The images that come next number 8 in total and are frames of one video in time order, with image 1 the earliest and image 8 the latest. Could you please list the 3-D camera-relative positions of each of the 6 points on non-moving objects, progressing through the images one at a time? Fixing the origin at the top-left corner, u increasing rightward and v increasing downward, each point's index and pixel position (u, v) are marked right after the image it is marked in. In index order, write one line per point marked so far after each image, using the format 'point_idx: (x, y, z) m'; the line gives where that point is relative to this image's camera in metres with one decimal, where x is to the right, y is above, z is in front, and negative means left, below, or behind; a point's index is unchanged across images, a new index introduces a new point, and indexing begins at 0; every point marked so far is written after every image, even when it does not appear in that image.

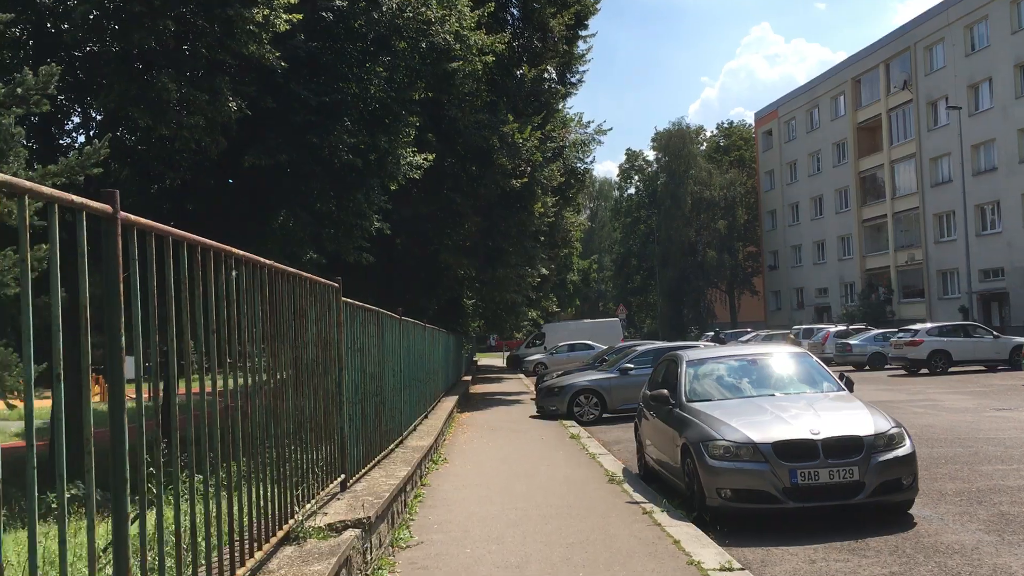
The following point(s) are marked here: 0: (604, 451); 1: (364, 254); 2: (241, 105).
0: (+1.0, -1.8, +10.3) m
1: (-2.3, +0.5, +14.7) m
2: (-3.4, +2.3, +11.8) m
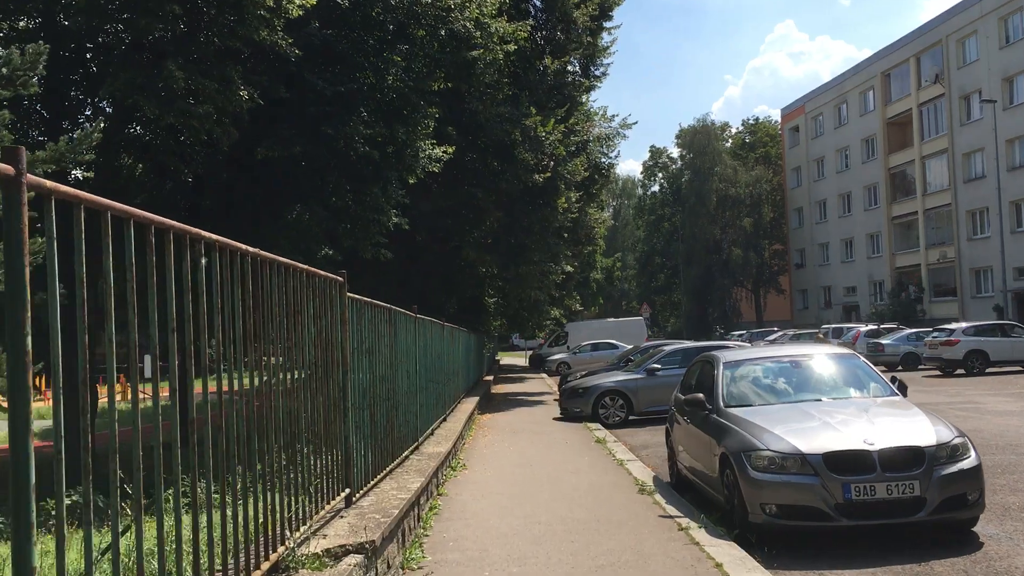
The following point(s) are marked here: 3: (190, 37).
0: (+1.2, -1.7, +9.8) m
1: (-2.0, +0.6, +14.2) m
2: (-3.1, +2.3, +11.4) m
3: (-3.6, +2.8, +10.7) m
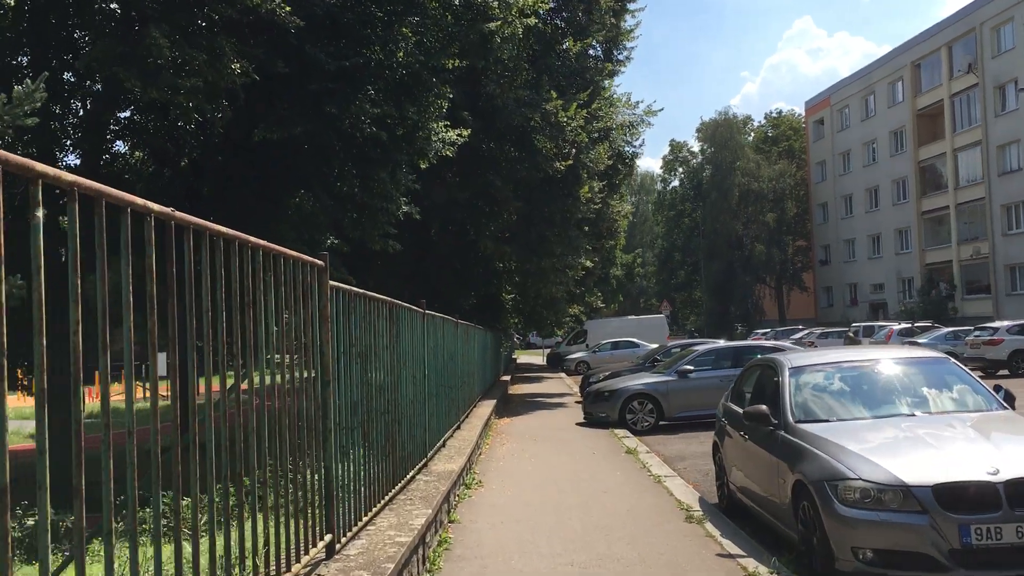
0: (+1.4, -1.7, +8.7) m
1: (-1.7, +0.6, +13.2) m
2: (-2.9, +2.4, +10.3) m
3: (-3.4, +2.9, +9.7) m
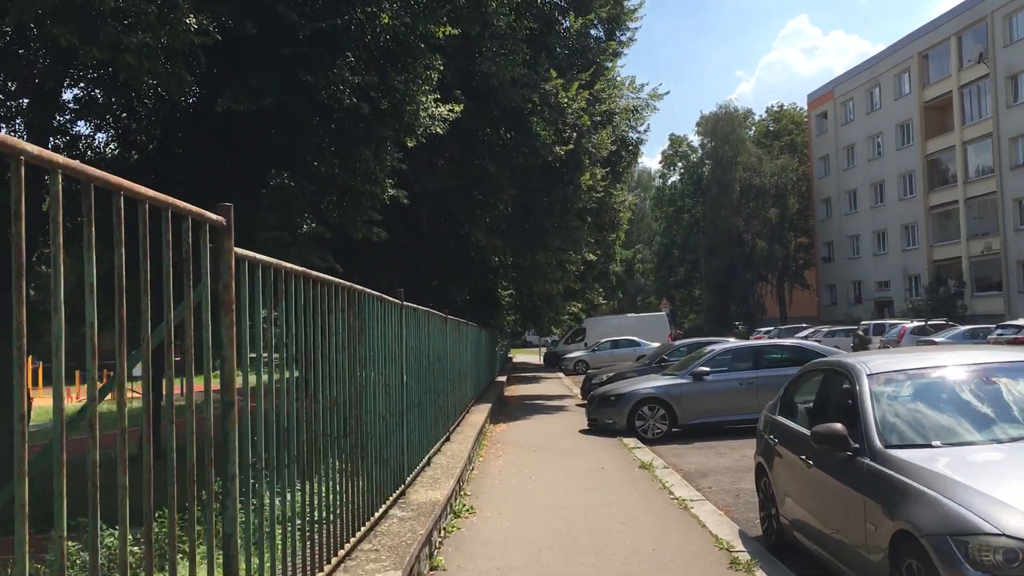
0: (+1.4, -1.6, +7.4) m
1: (-1.7, +0.7, +11.9) m
2: (-2.9, +2.5, +9.0) m
3: (-3.4, +3.0, +8.4) m
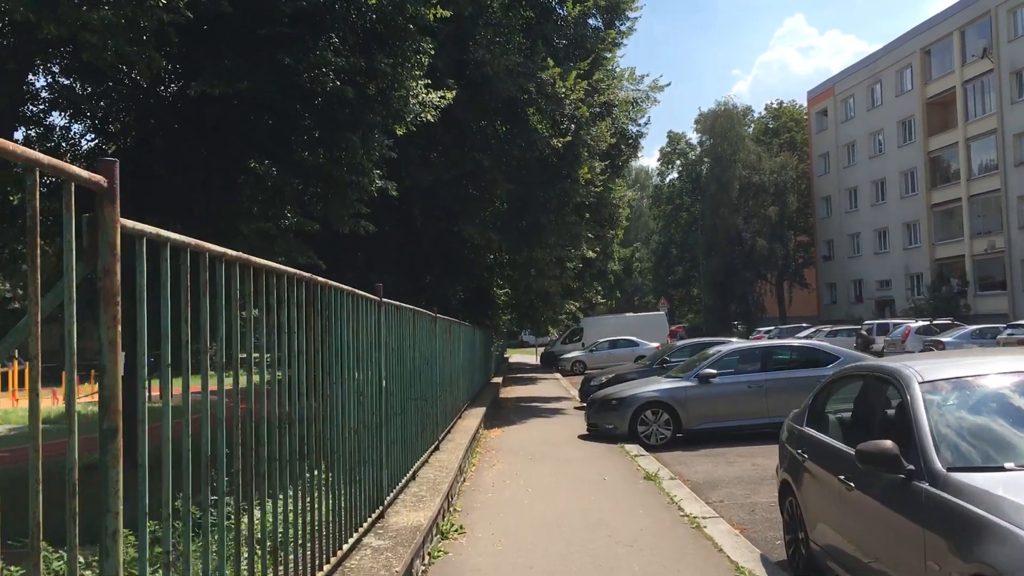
0: (+1.4, -1.6, +6.8) m
1: (-1.8, +0.8, +11.2) m
2: (-2.9, +2.5, +8.4) m
3: (-3.5, +3.0, +7.8) m
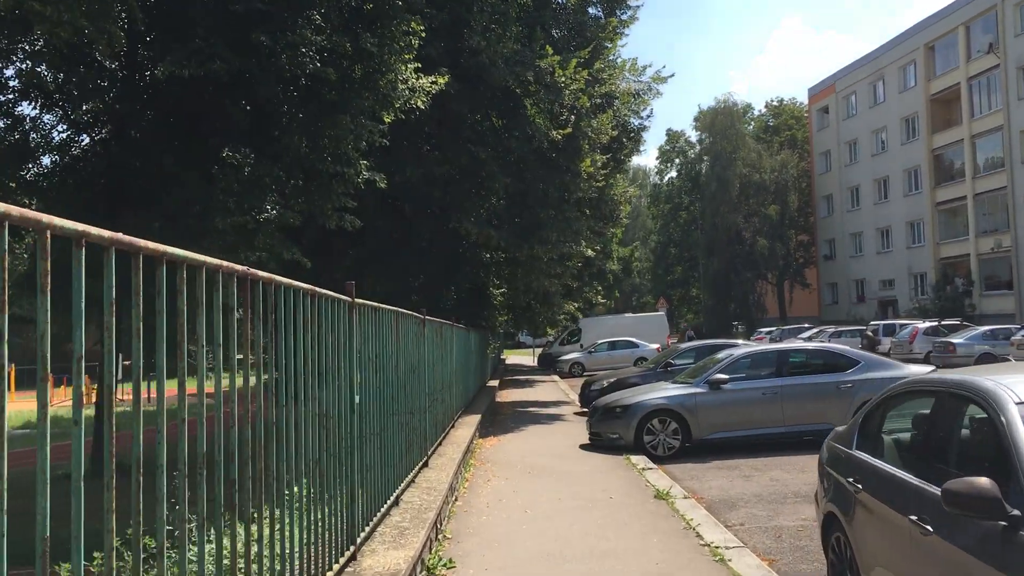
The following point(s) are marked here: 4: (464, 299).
0: (+1.4, -1.6, +6.0) m
1: (-1.8, +0.8, +10.5) m
2: (-3.0, +2.5, +7.6) m
3: (-3.5, +3.0, +7.0) m
4: (-1.0, -0.2, +18.9) m
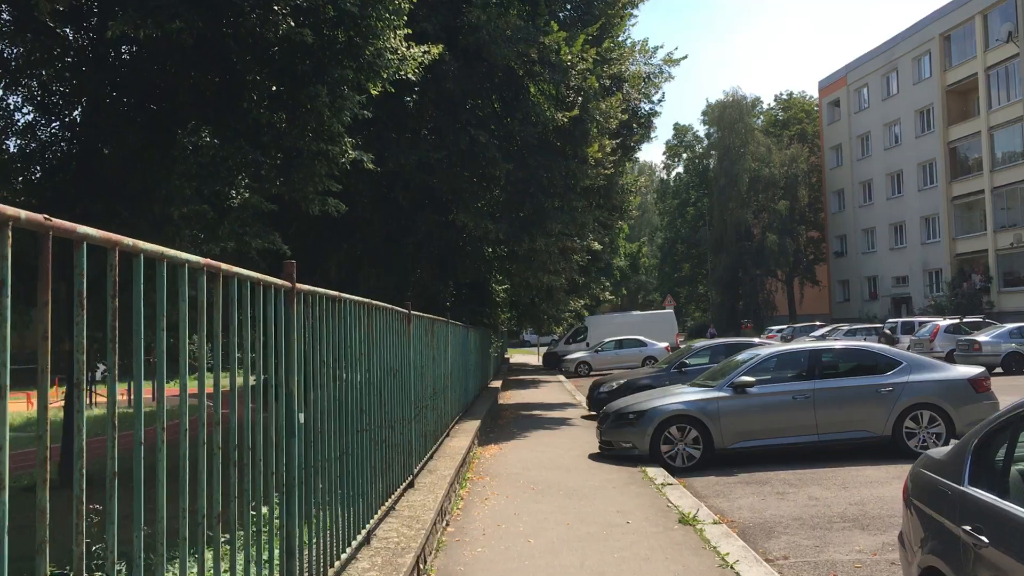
0: (+1.3, -1.5, +5.0) m
1: (-1.8, +0.8, +9.4) m
2: (-3.0, +2.6, +6.6) m
3: (-3.5, +3.1, +6.0) m
4: (-0.9, -0.1, +17.8) m
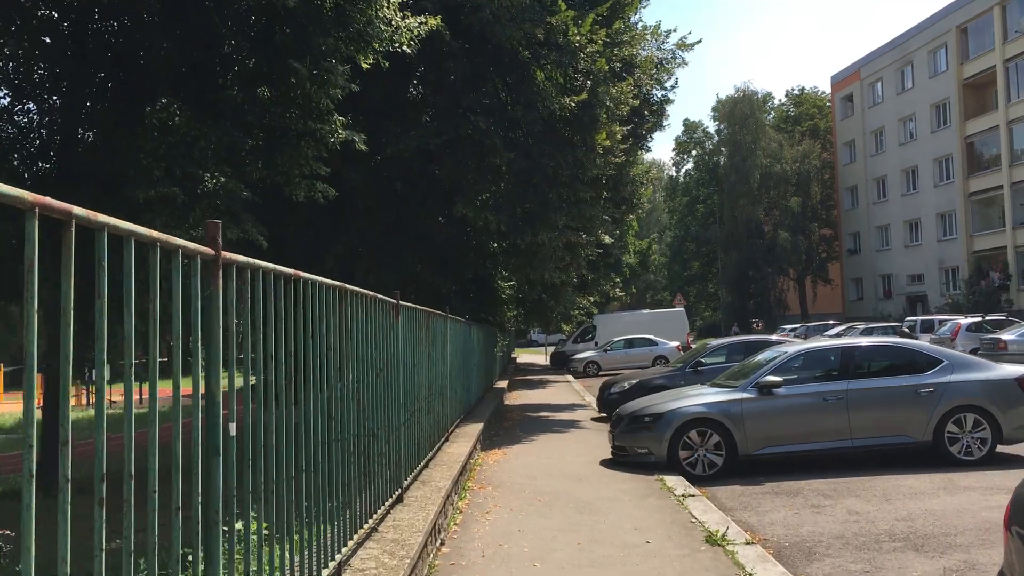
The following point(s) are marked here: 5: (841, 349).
0: (+1.4, -1.4, +4.2) m
1: (-1.8, +0.9, +8.7) m
2: (-3.0, +2.6, +5.9) m
3: (-3.5, +3.2, +5.3) m
4: (-0.8, -0.1, +17.1) m
5: (+3.0, -0.6, +8.5) m
